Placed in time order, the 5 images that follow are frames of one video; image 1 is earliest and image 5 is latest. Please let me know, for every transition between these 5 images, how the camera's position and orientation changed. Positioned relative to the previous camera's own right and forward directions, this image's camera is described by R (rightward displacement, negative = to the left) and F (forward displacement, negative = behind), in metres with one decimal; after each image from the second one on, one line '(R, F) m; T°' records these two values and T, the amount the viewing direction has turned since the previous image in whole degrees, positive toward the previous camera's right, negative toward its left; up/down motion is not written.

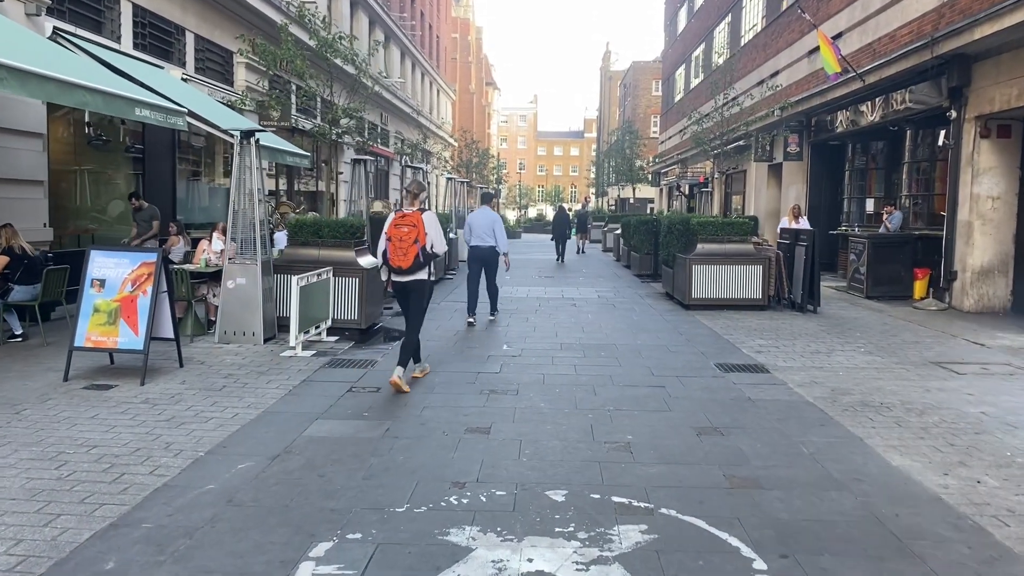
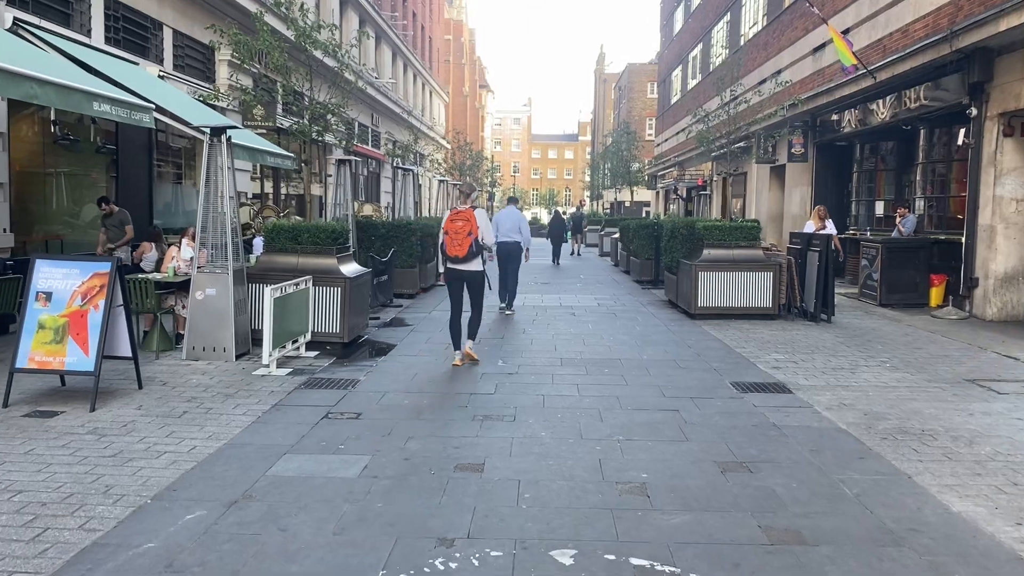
(0.0, +0.8) m; 0°
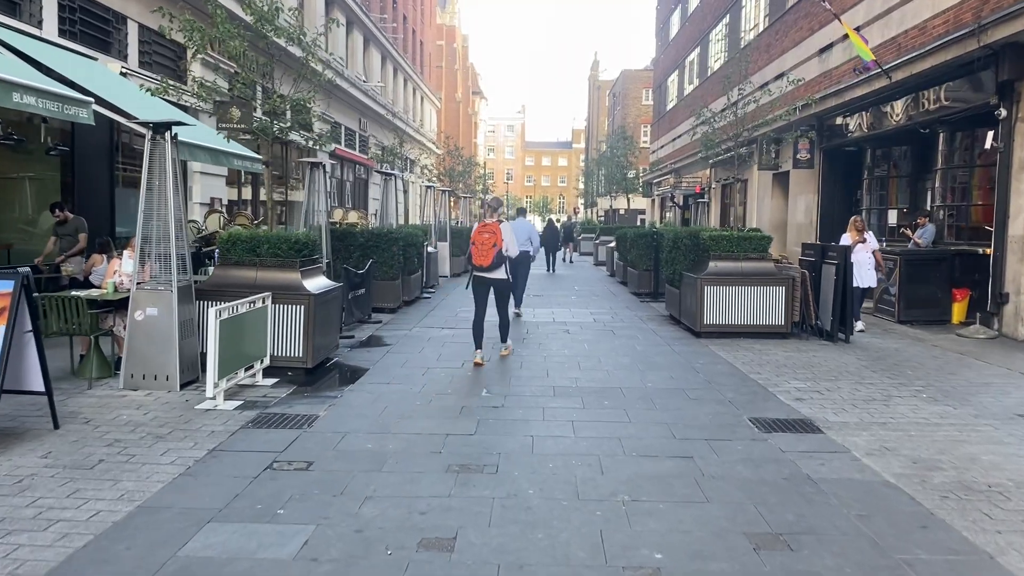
(+0.1, +1.0) m; 0°
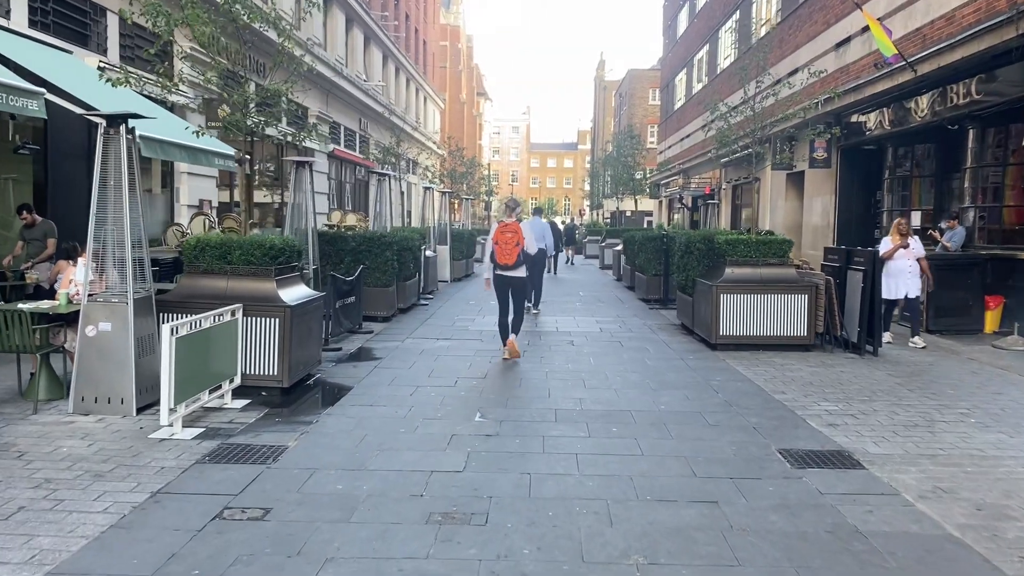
(+0.1, +0.8) m; 0°
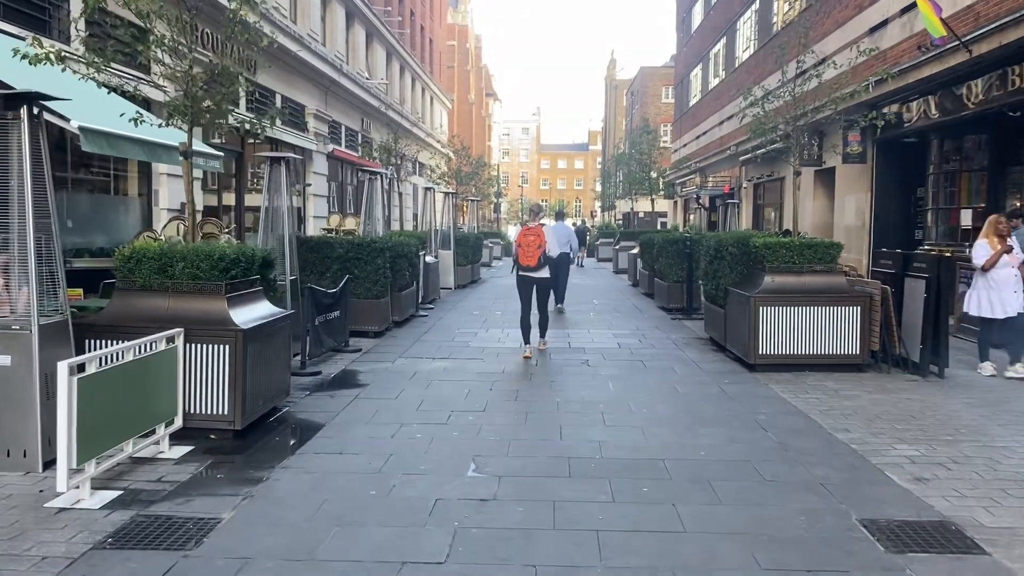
(+0.1, +1.3) m; -1°
